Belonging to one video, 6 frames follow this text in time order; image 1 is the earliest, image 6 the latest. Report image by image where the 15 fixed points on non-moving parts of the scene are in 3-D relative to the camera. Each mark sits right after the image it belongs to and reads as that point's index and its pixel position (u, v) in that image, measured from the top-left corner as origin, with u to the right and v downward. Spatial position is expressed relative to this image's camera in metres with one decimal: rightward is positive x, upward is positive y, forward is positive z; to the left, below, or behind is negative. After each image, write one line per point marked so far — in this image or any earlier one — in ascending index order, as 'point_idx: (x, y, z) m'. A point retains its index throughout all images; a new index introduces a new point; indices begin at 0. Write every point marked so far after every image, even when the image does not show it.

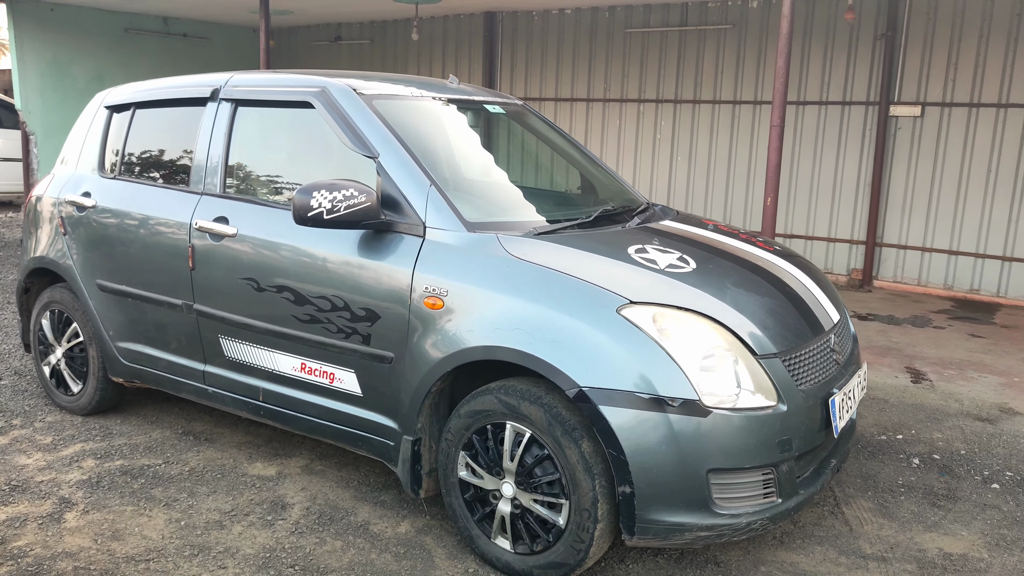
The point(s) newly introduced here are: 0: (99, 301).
0: (-2.0, -0.1, +3.7) m
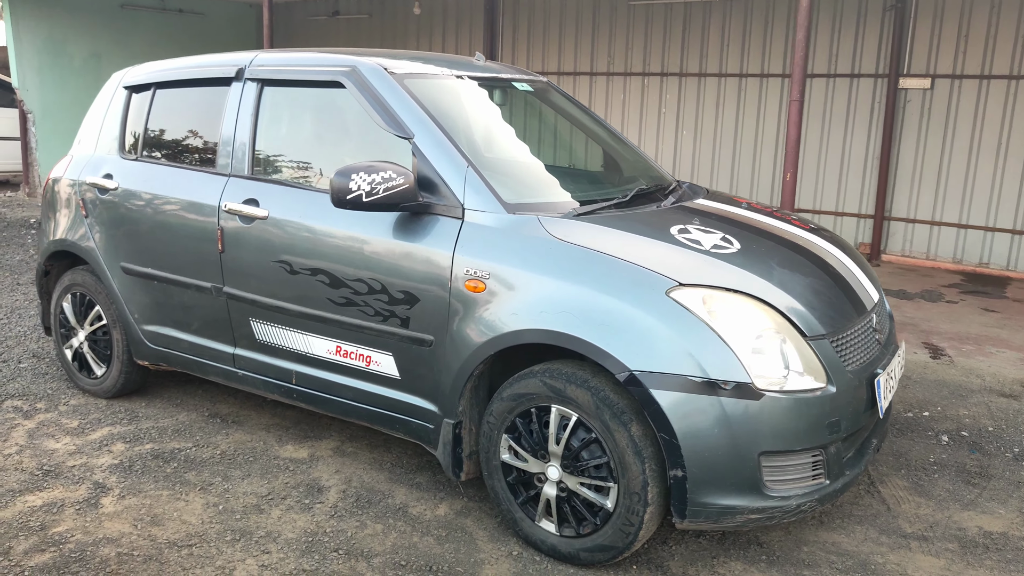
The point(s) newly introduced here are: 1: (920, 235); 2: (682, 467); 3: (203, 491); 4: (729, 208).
0: (-1.9, 0.0, +3.7) m
1: (+4.4, +0.6, +8.0) m
2: (+0.5, -0.5, +2.3) m
3: (-1.3, -0.8, +3.0) m
4: (+0.9, +0.3, +3.1) m
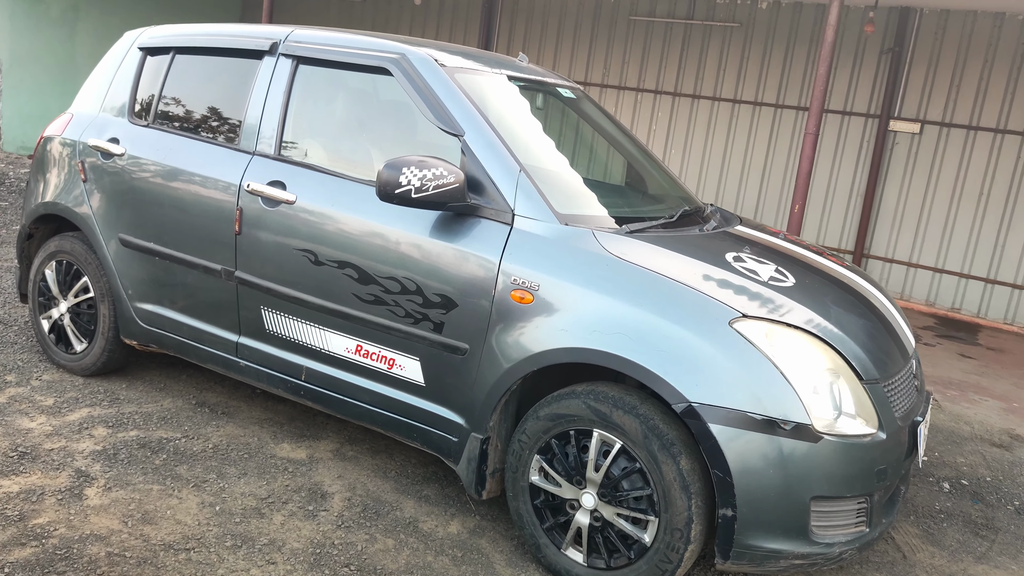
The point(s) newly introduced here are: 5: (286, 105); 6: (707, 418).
0: (-1.8, +0.1, +3.4) m
1: (+4.2, +0.1, +8.1) m
2: (+0.6, -0.6, +2.2) m
3: (-1.2, -0.8, +2.8) m
4: (+1.1, +0.2, +3.1) m
5: (-0.9, +0.8, +3.1) m
6: (+0.6, -0.4, +2.2) m
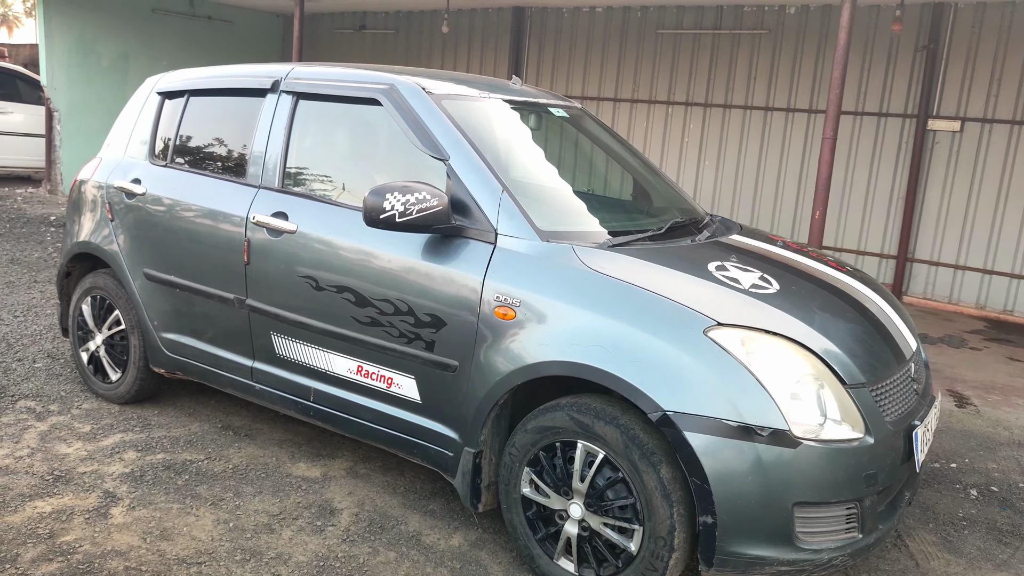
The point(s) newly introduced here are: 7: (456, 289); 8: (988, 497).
0: (-1.8, 0.0, +3.6) m
1: (+4.6, +0.1, +7.9) m
2: (+0.6, -0.7, +2.2) m
3: (-1.2, -0.9, +3.0) m
4: (+1.0, +0.2, +3.1) m
5: (-1.0, +0.6, +3.2) m
6: (+0.5, -0.4, +2.2) m
7: (-0.2, 0.0, +2.7) m
8: (+2.3, -1.0, +3.6) m
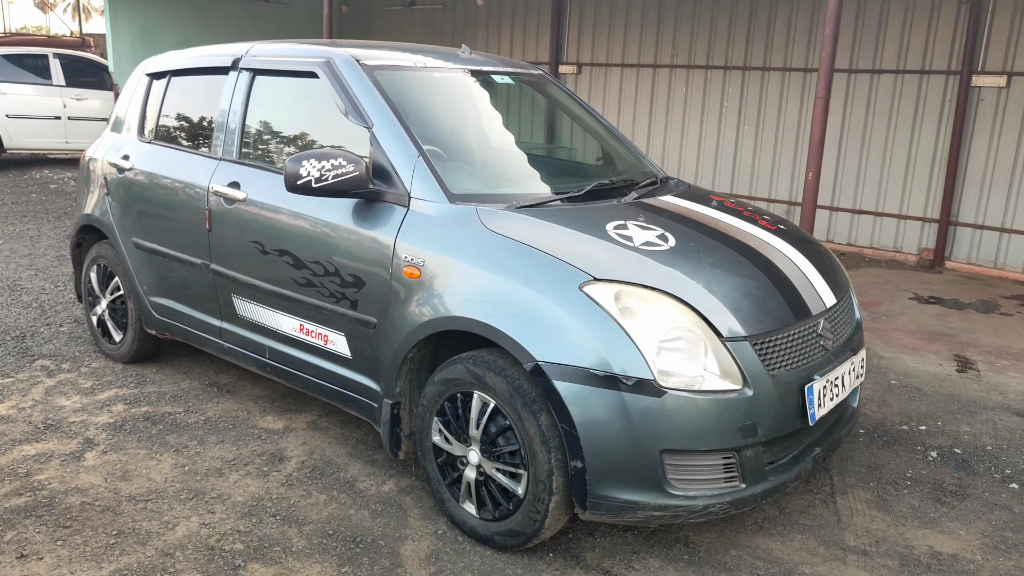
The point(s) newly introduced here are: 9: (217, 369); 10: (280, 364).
0: (-2.0, +0.2, +4.0) m
1: (+4.7, +0.5, +7.5) m
2: (+0.2, -0.5, +2.3) m
3: (-1.5, -0.7, +3.3) m
4: (+0.7, +0.3, +3.1) m
5: (-1.2, +0.8, +3.5) m
6: (+0.1, -0.3, +2.3) m
7: (-0.5, +0.1, +2.8) m
8: (+2.0, -0.8, +3.5) m
9: (-1.7, -0.5, +4.3) m
10: (-1.0, -0.3, +3.3) m
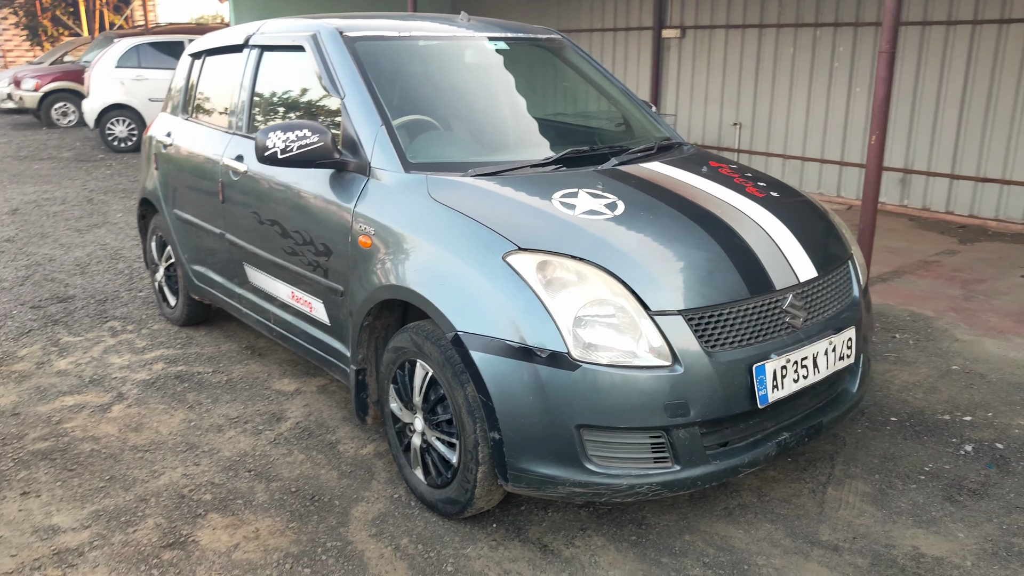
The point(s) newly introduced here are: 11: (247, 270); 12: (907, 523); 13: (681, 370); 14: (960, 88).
0: (-1.9, +0.3, +4.3) m
1: (+5.4, +0.7, +6.6) m
2: (0.0, -0.4, +2.3) m
3: (-1.5, -0.6, +3.5) m
4: (+0.6, +0.4, +2.9) m
5: (-1.2, +1.0, +3.6) m
6: (-0.1, -0.2, +2.3) m
7: (-0.7, +0.3, +2.9) m
8: (+2.0, -0.7, +3.1) m
9: (-1.5, -0.3, +4.5) m
10: (-1.1, -0.2, +3.5) m
11: (-1.3, +0.1, +3.6) m
12: (+1.4, -0.8, +2.7) m
13: (+0.5, -0.2, +2.2) m
14: (+4.1, +2.0, +7.3) m
